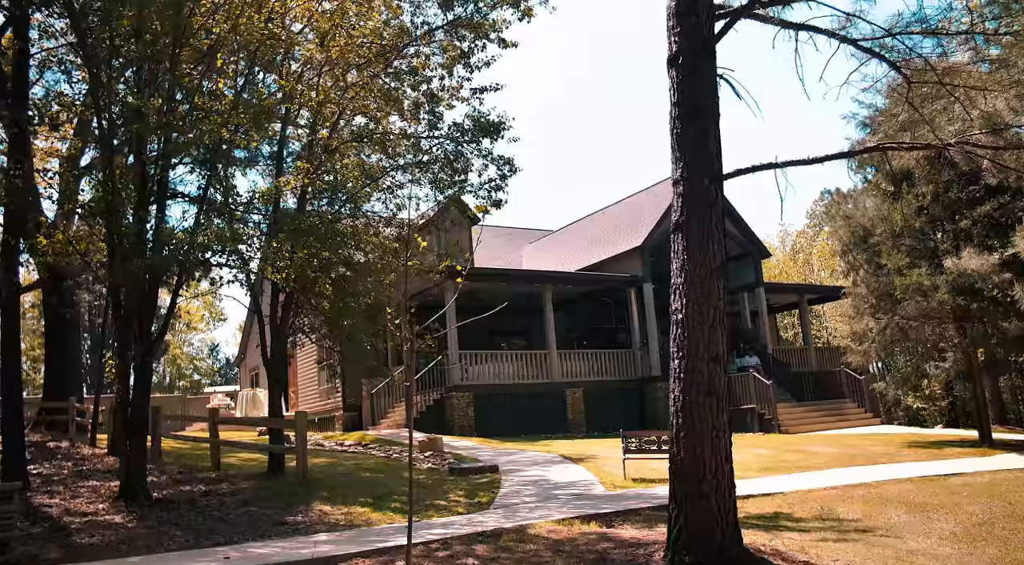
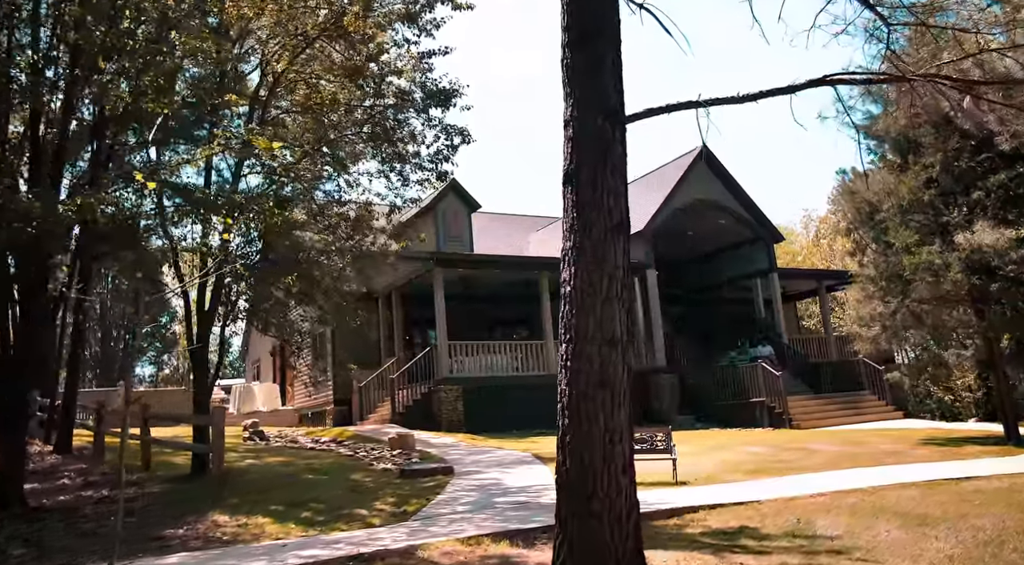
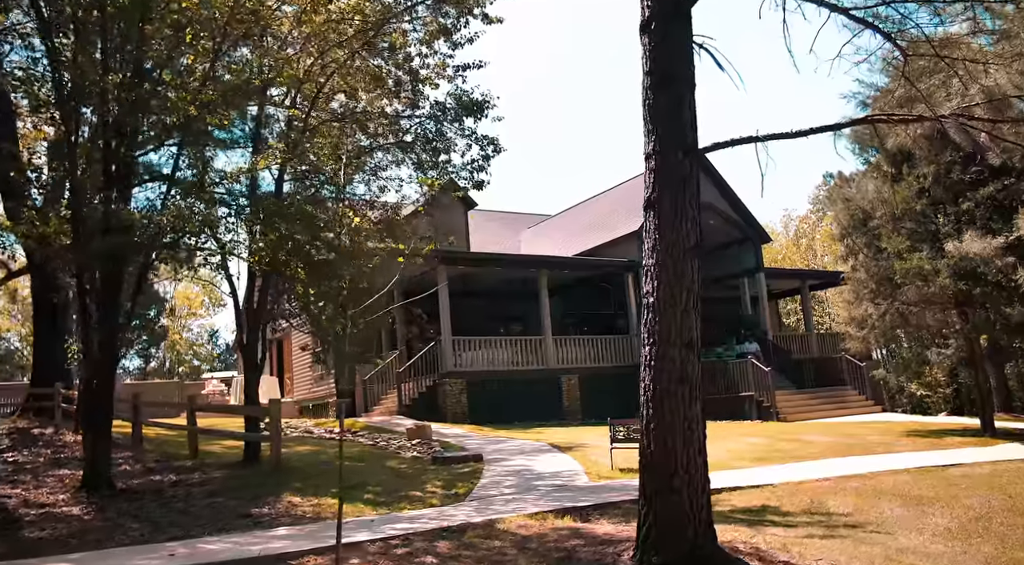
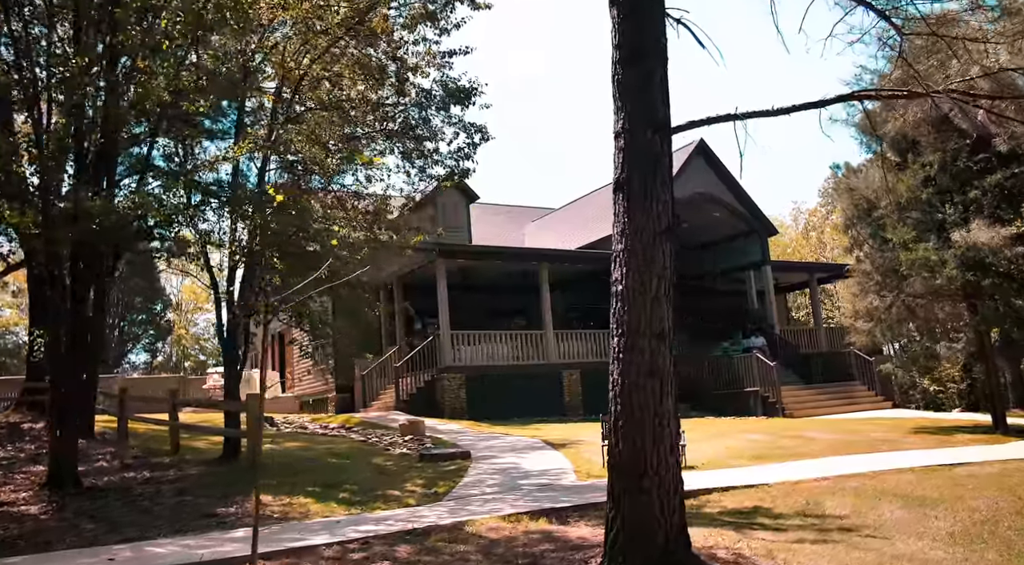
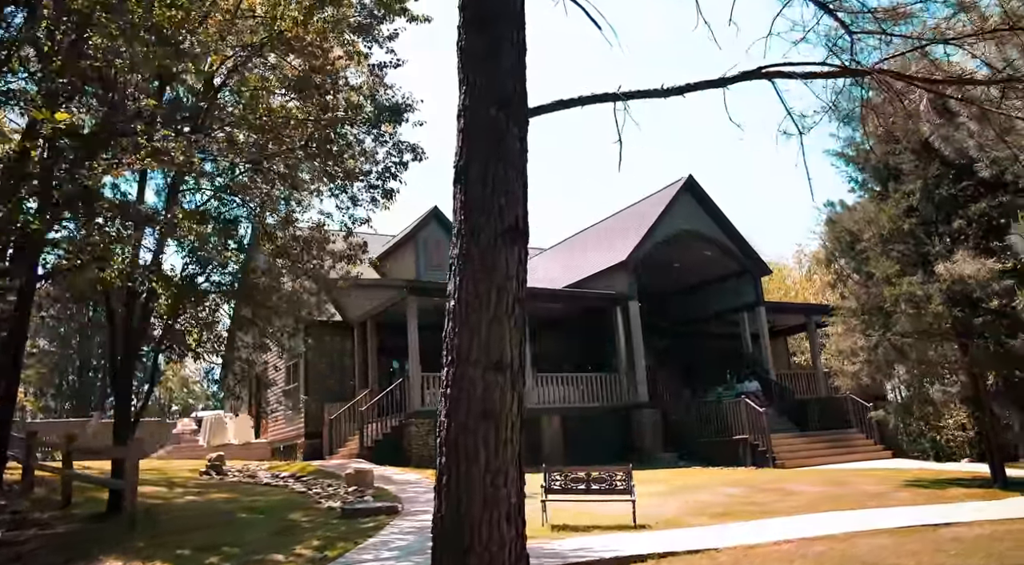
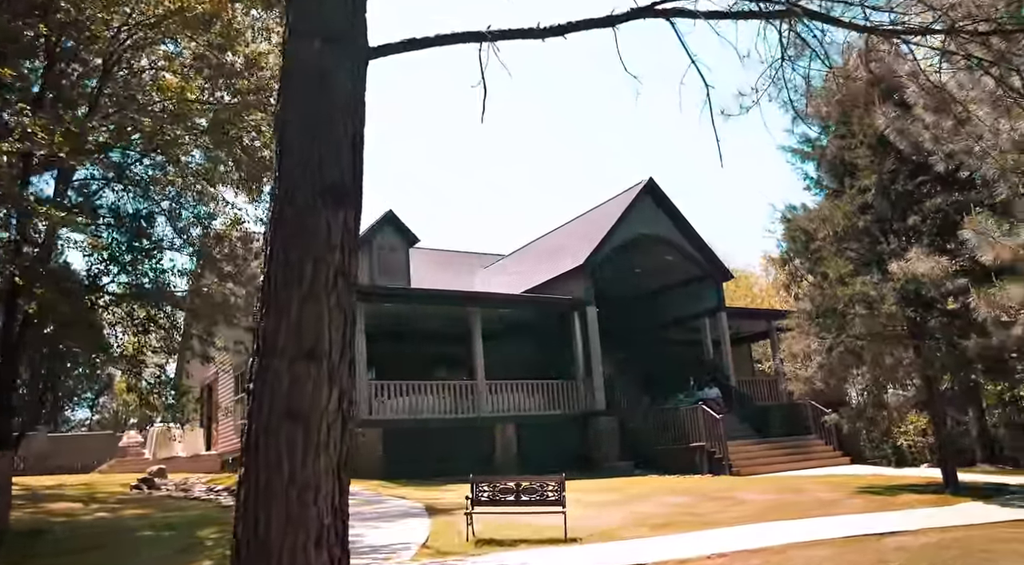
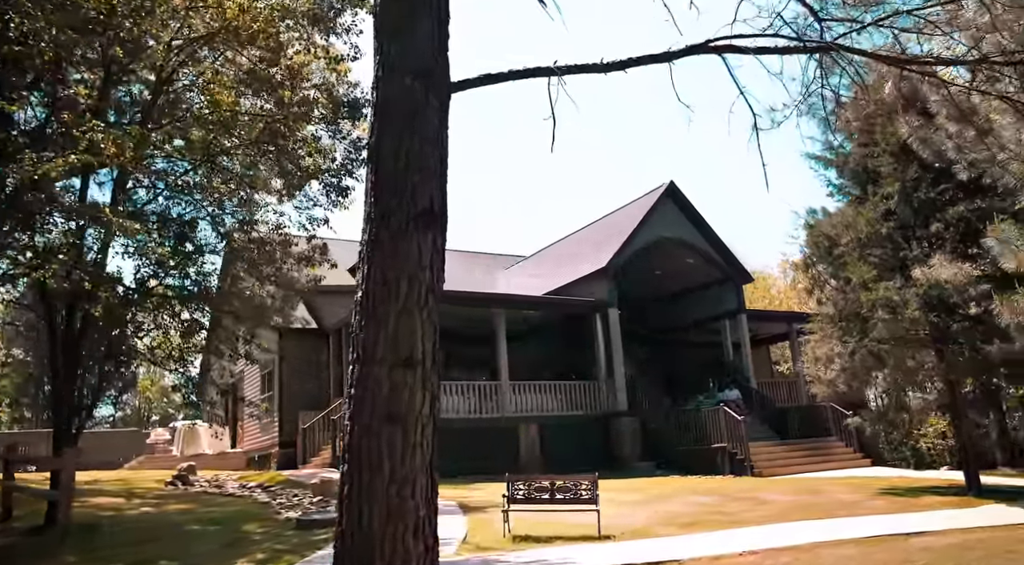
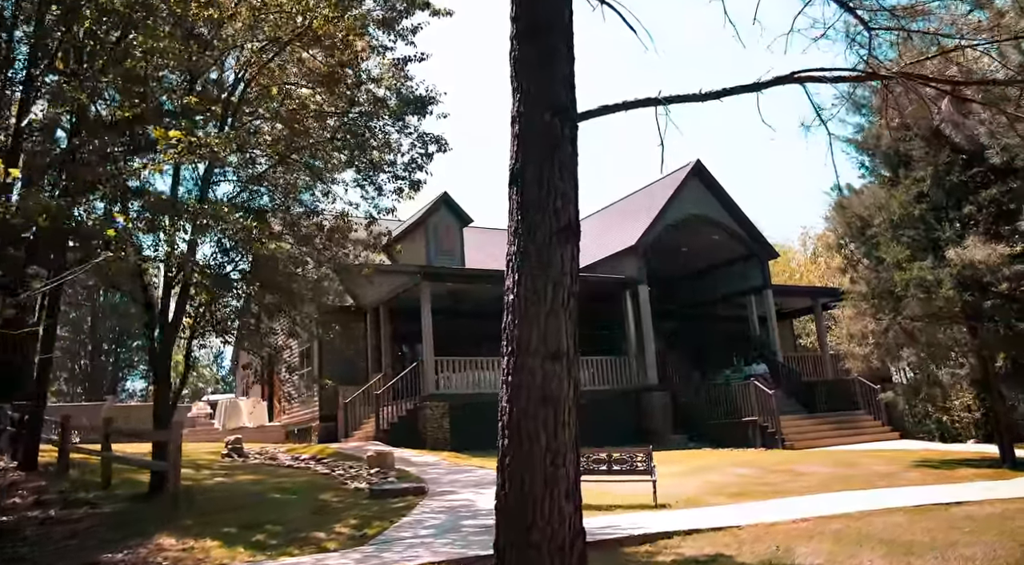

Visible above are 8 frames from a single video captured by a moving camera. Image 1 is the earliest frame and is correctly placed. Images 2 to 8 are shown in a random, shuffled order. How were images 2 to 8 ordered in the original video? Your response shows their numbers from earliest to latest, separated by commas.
3, 4, 2, 8, 5, 7, 6
